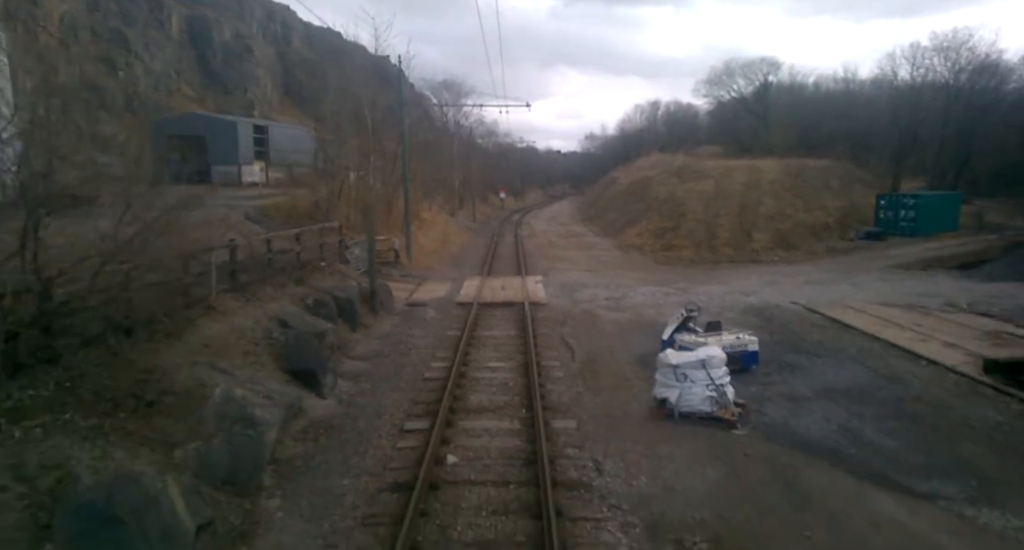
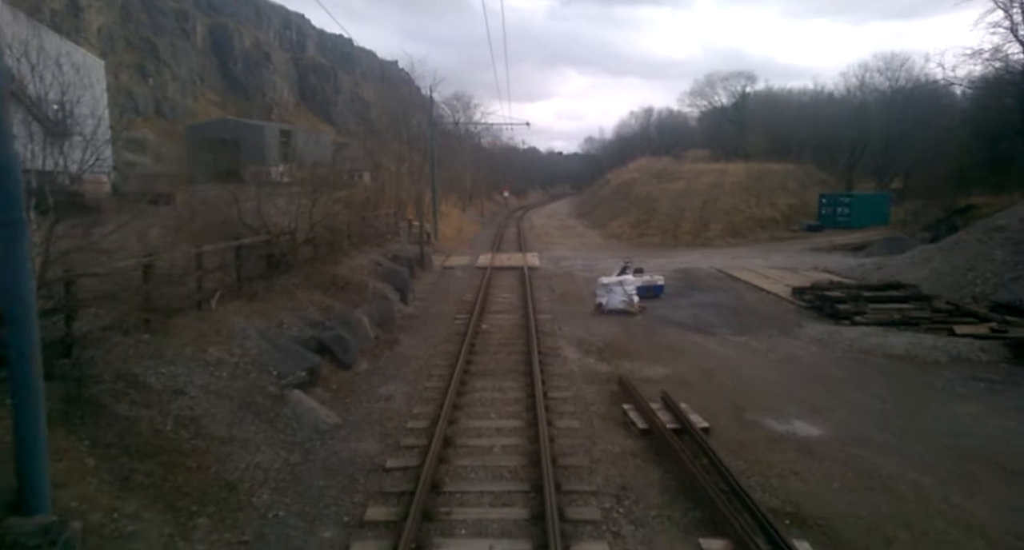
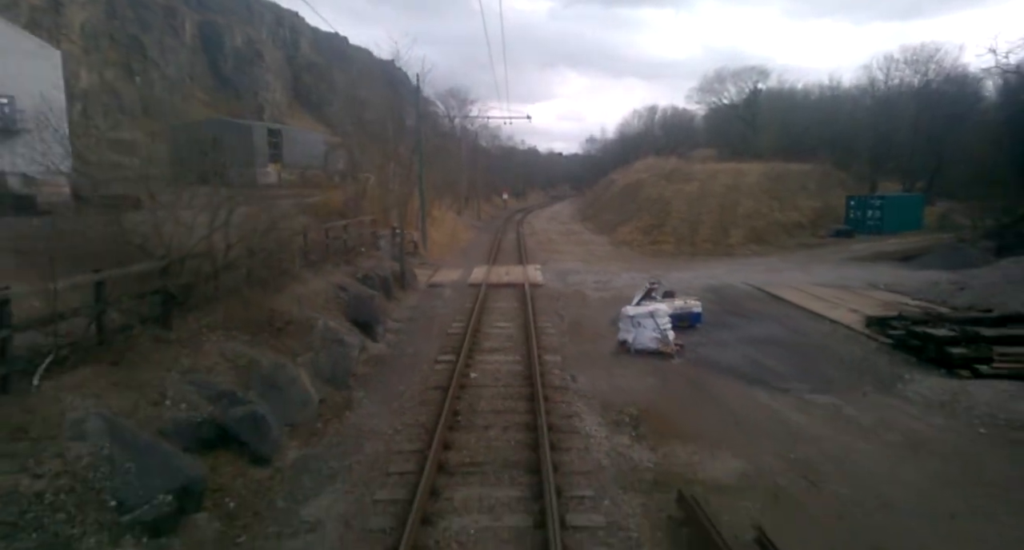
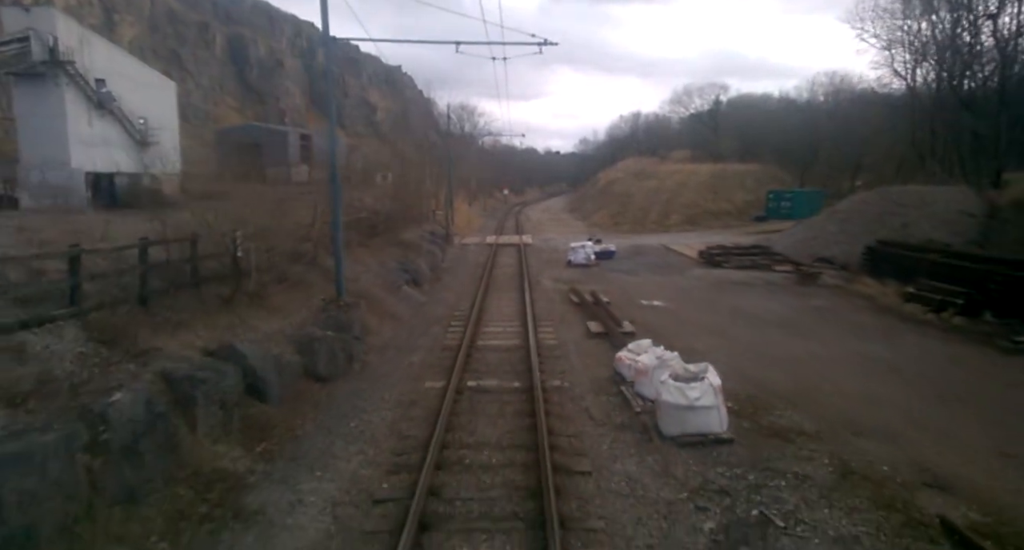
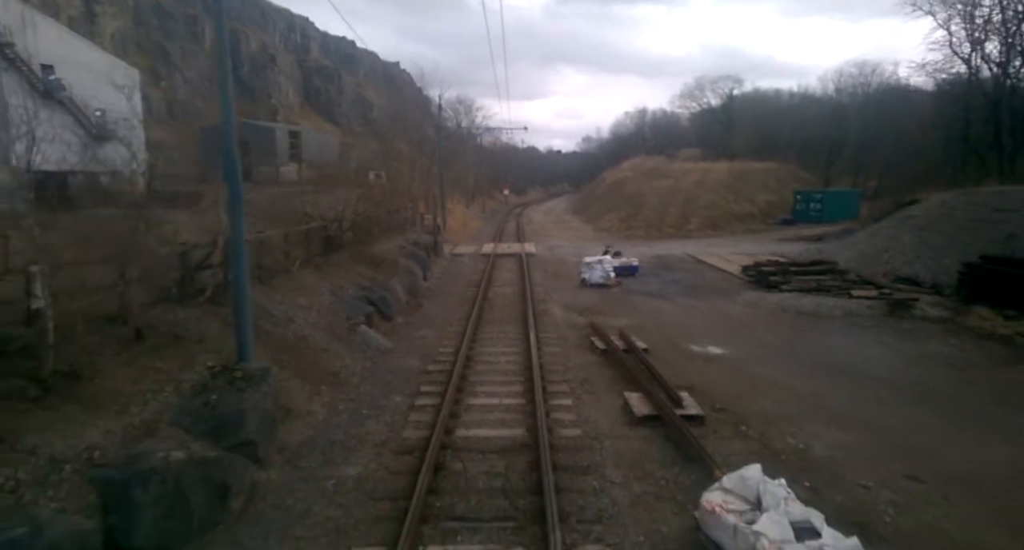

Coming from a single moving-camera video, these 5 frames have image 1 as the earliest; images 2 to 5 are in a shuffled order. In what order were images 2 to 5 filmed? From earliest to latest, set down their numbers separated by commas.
3, 2, 5, 4
